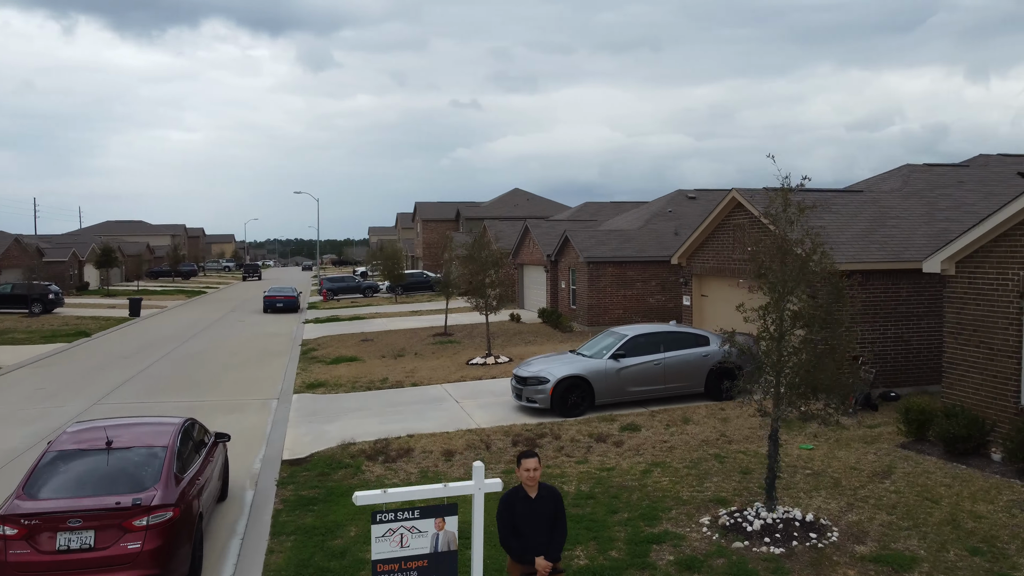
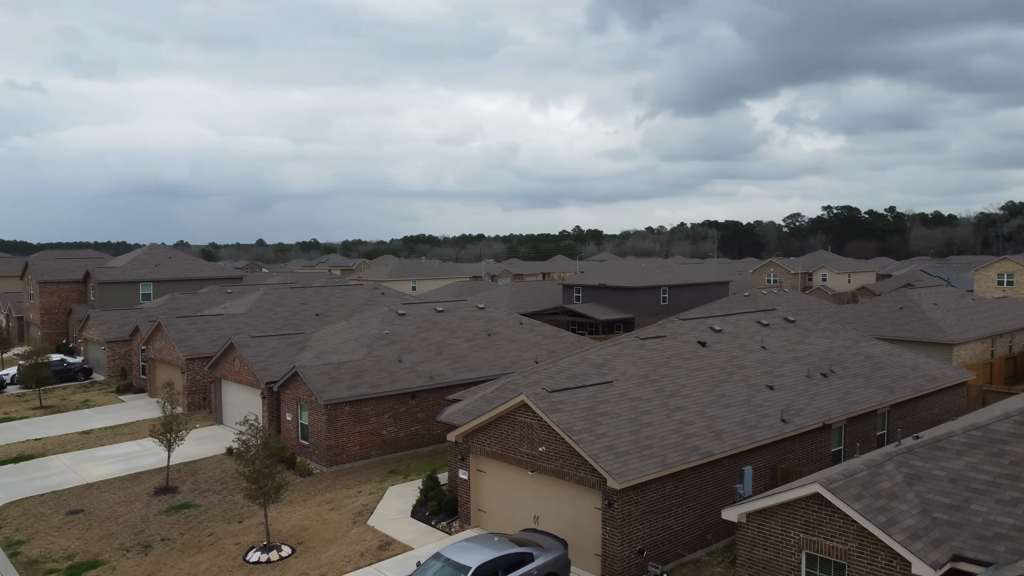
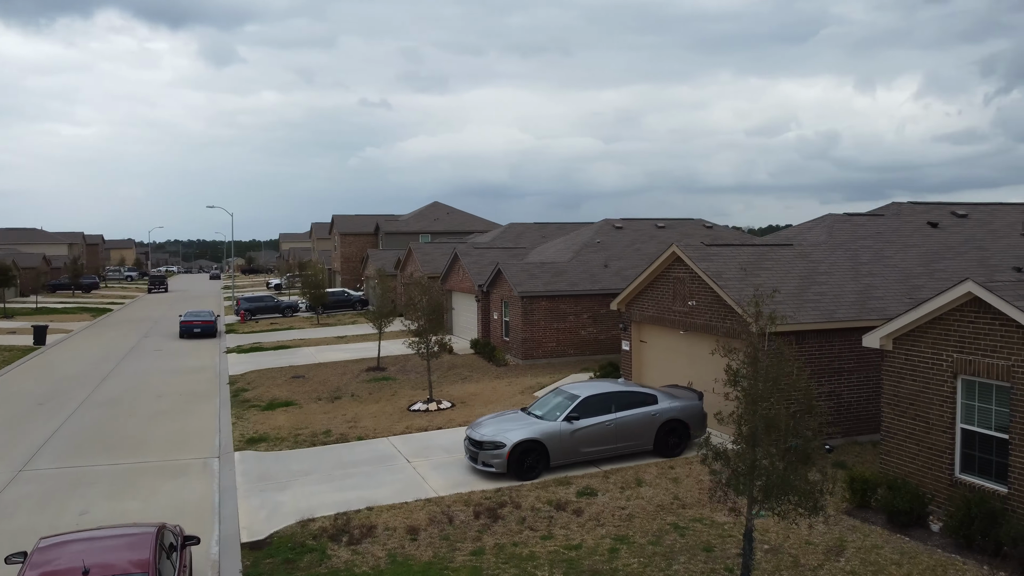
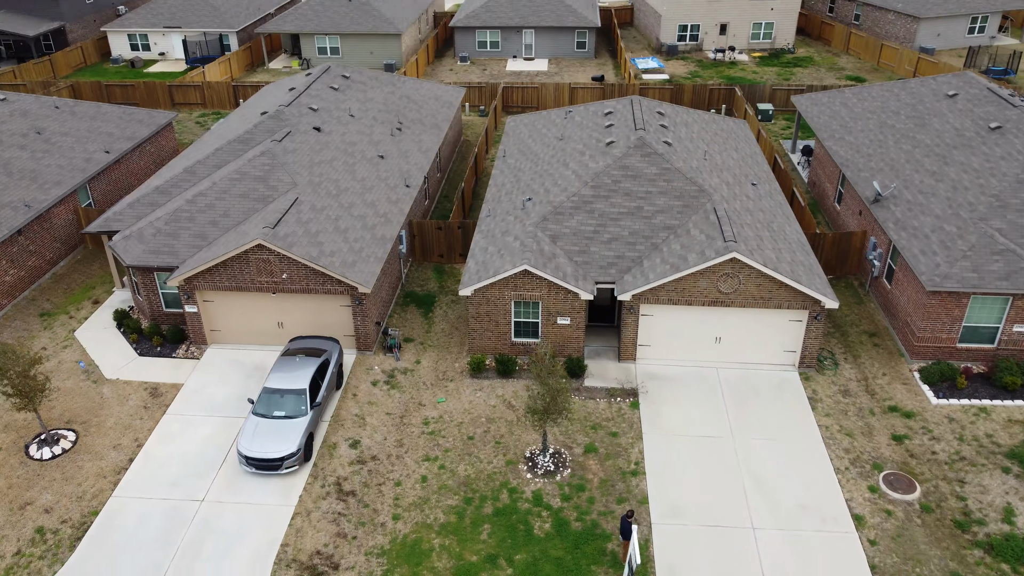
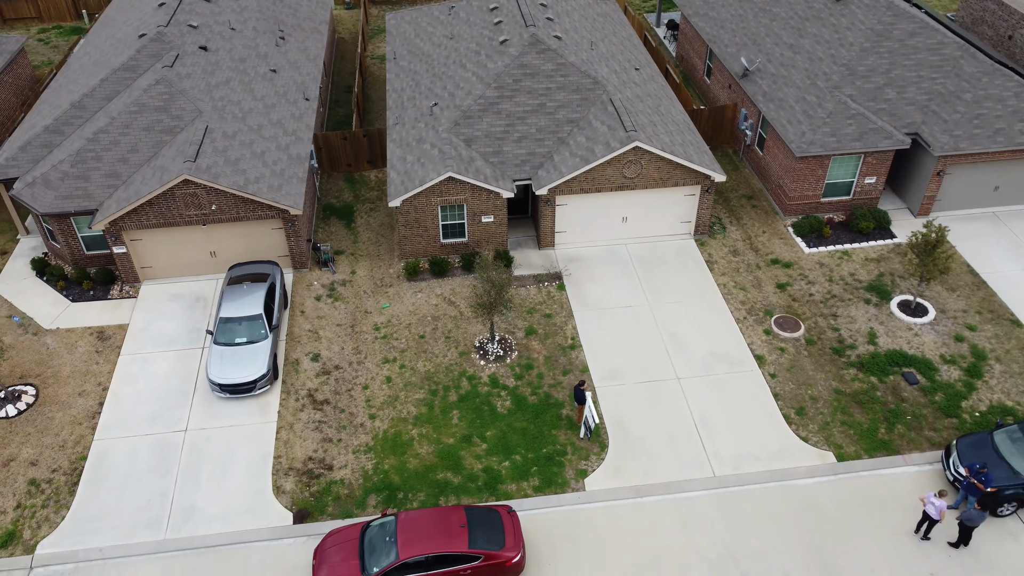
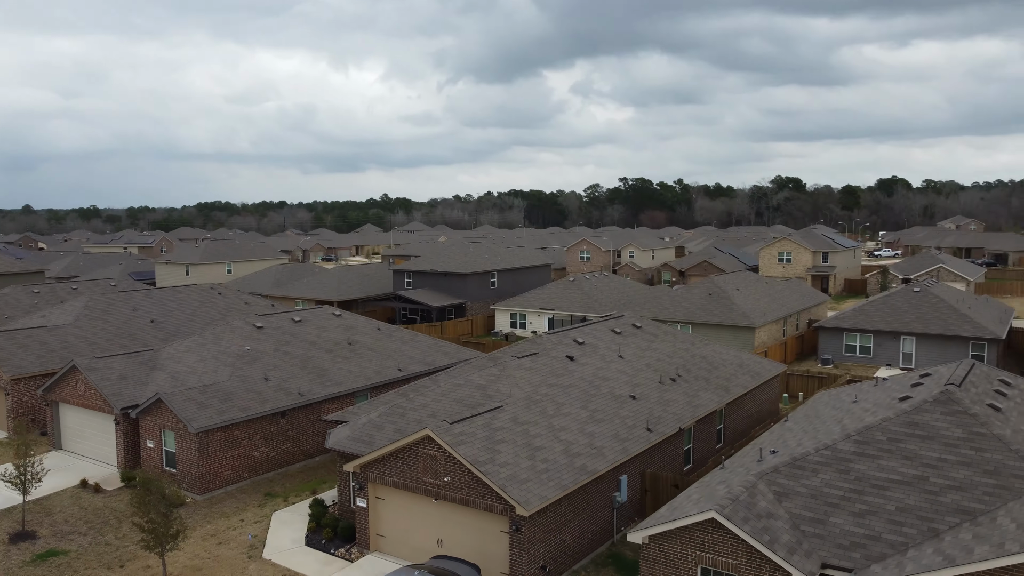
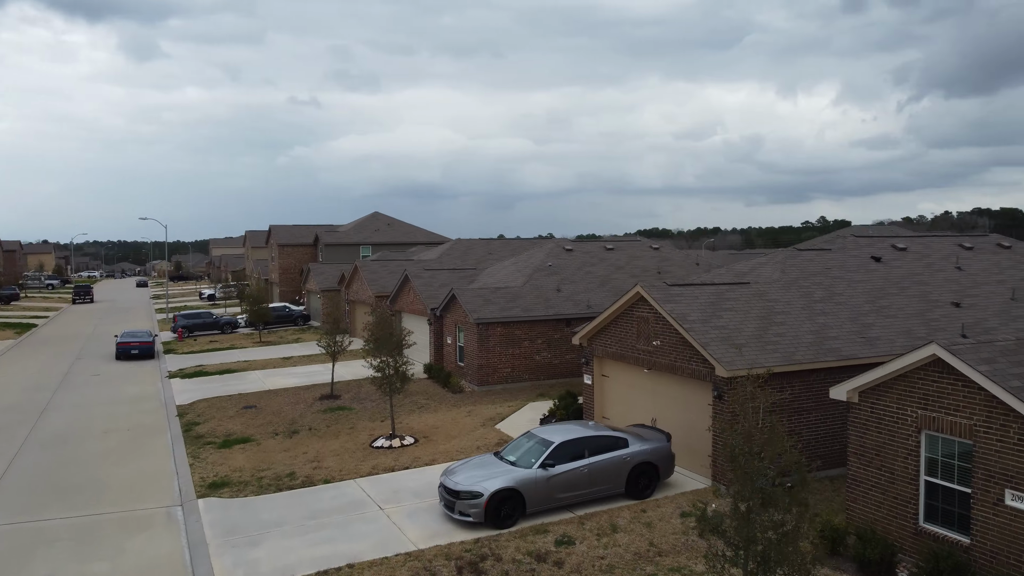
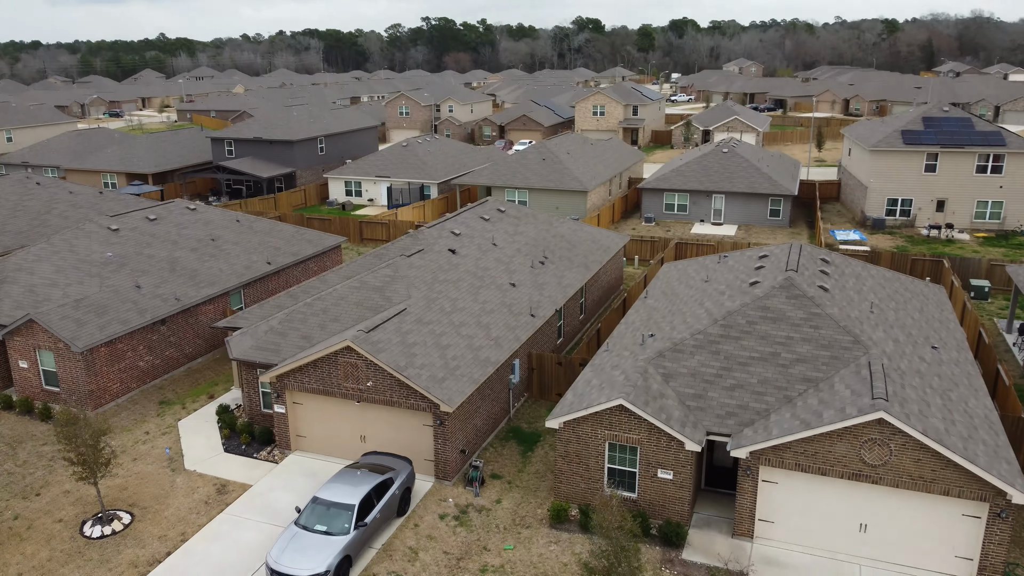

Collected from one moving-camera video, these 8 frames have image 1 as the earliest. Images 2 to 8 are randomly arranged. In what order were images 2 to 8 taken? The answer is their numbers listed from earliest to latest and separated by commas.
3, 7, 2, 6, 8, 4, 5
